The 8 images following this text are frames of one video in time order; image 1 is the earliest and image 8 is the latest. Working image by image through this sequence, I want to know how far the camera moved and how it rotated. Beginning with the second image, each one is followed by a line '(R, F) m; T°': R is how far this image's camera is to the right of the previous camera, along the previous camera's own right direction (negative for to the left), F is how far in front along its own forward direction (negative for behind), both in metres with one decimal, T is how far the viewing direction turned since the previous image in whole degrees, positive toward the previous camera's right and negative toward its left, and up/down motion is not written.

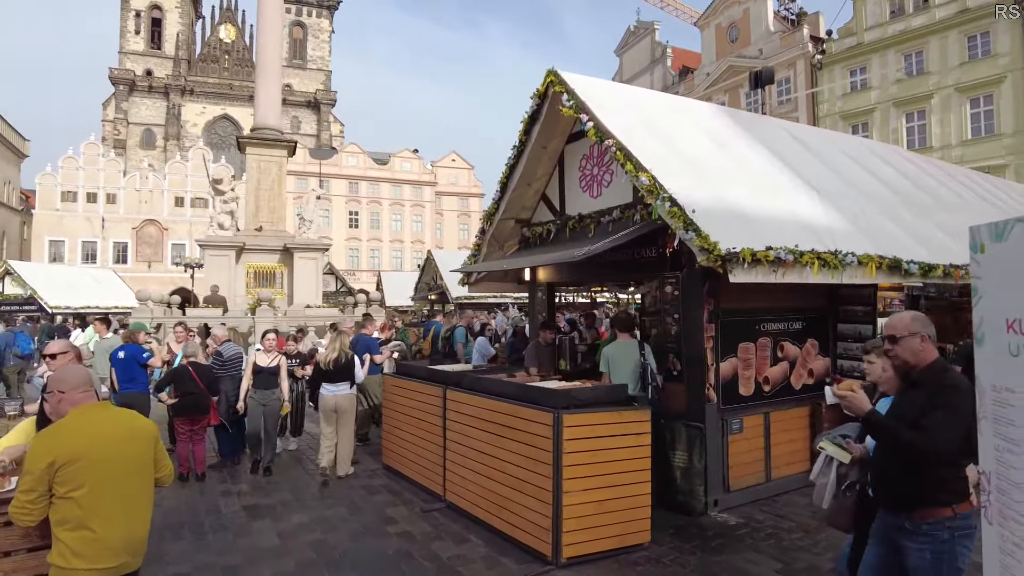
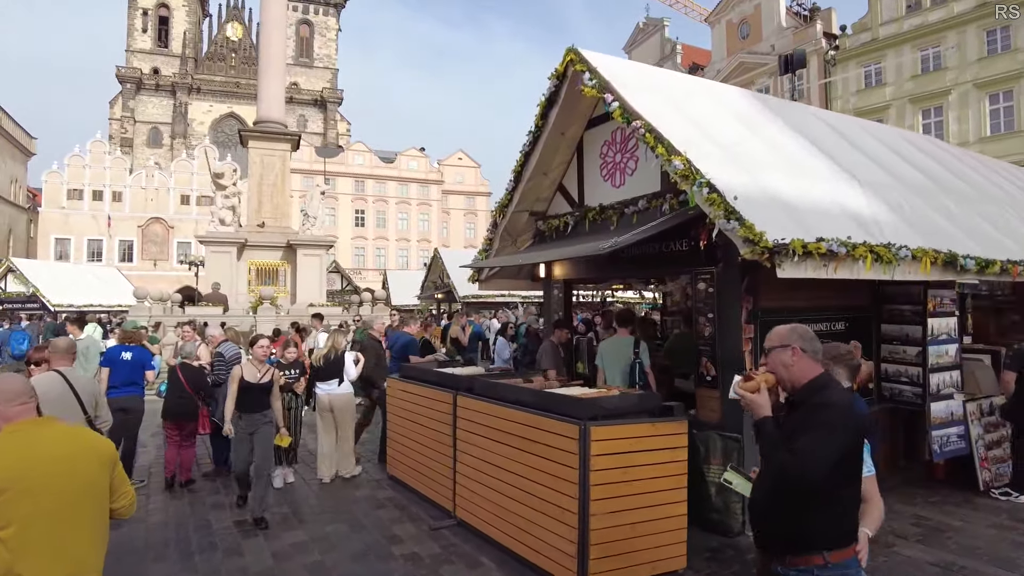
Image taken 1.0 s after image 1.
(-0.1, +0.5) m; -1°
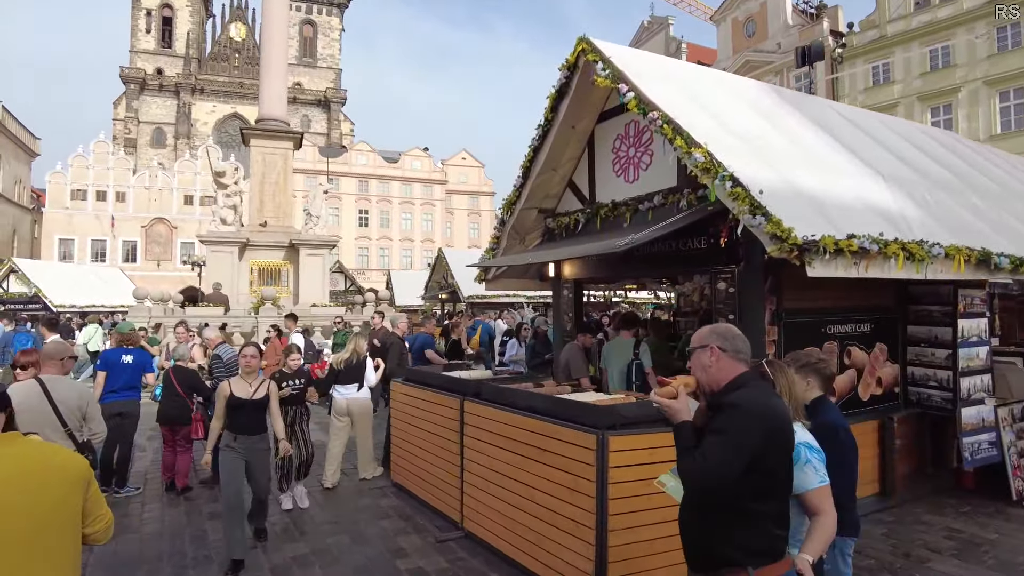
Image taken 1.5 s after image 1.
(-0.1, +0.3) m; 0°
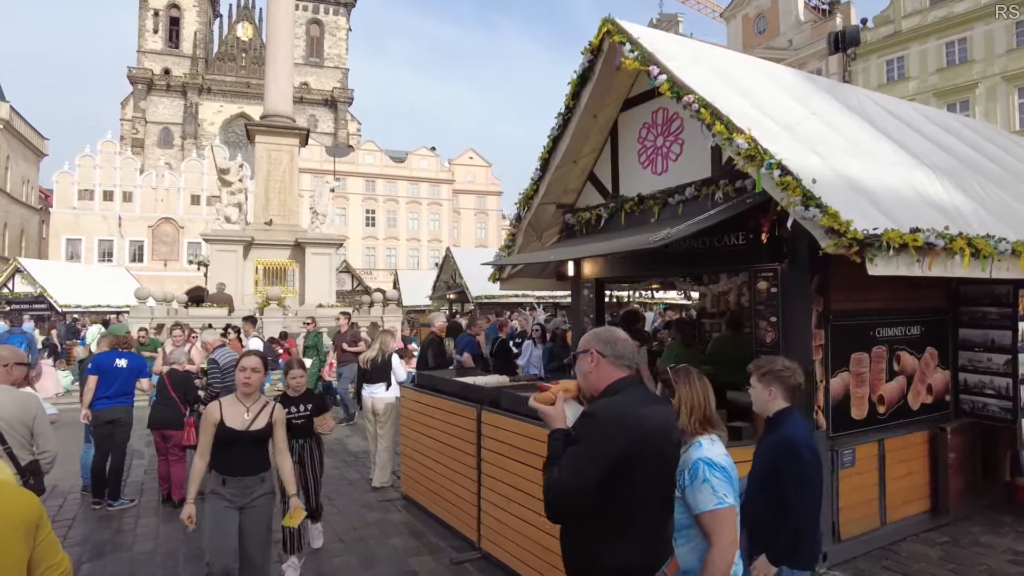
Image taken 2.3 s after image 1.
(-0.1, +0.4) m; -1°
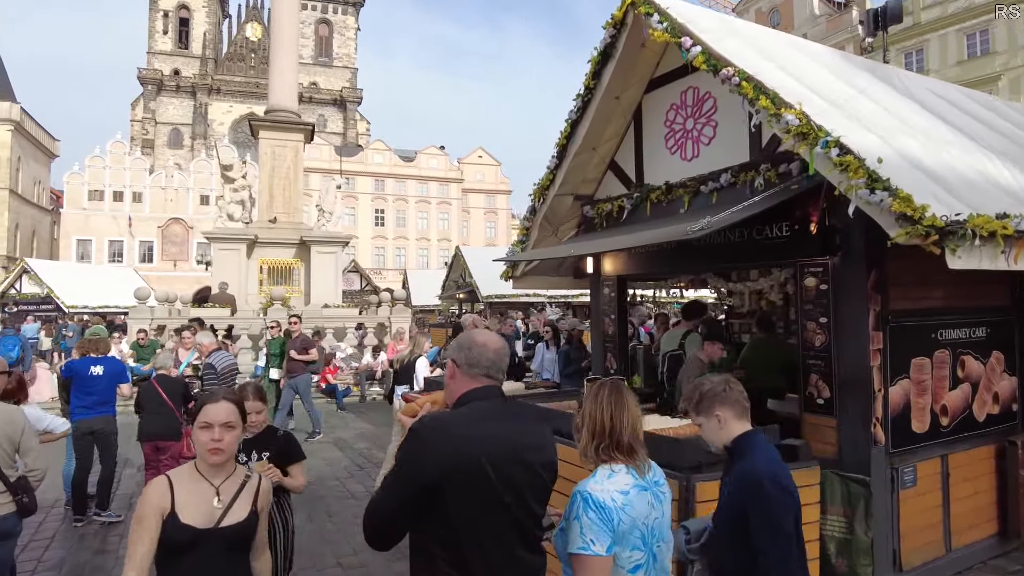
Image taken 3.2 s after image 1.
(0.0, +0.5) m; -1°
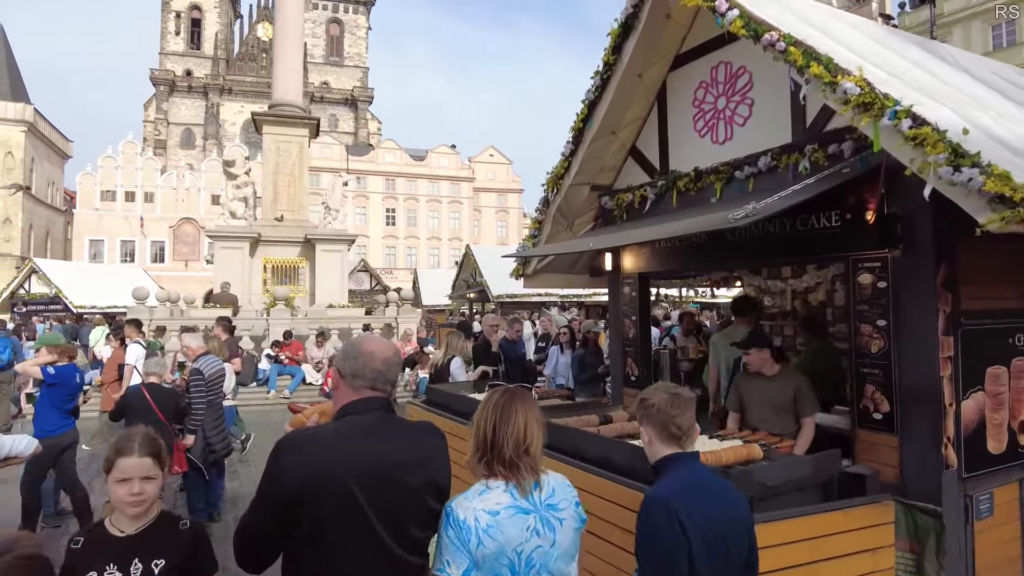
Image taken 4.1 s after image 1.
(0.0, +0.5) m; -1°
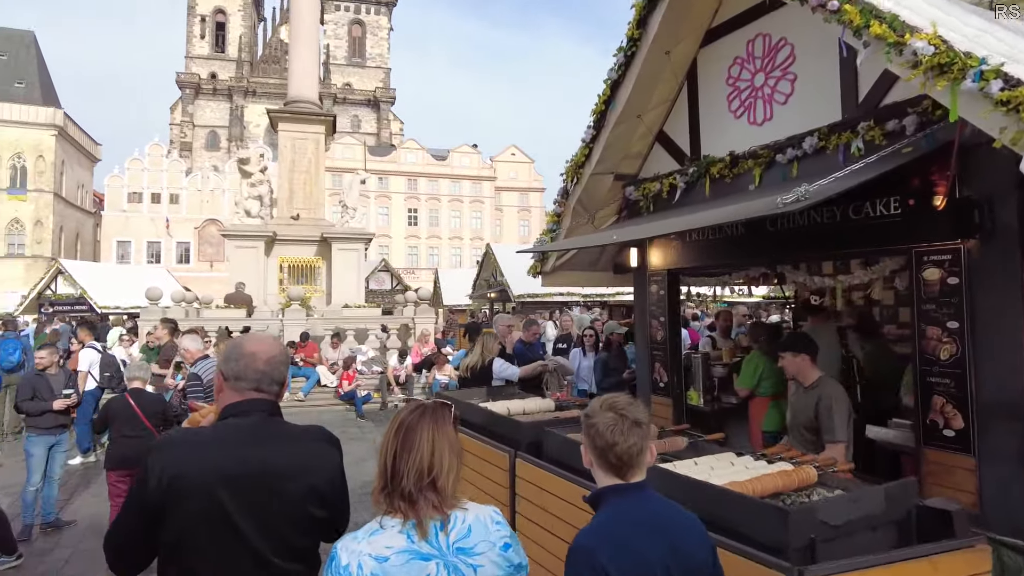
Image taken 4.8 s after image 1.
(0.0, +0.4) m; -2°
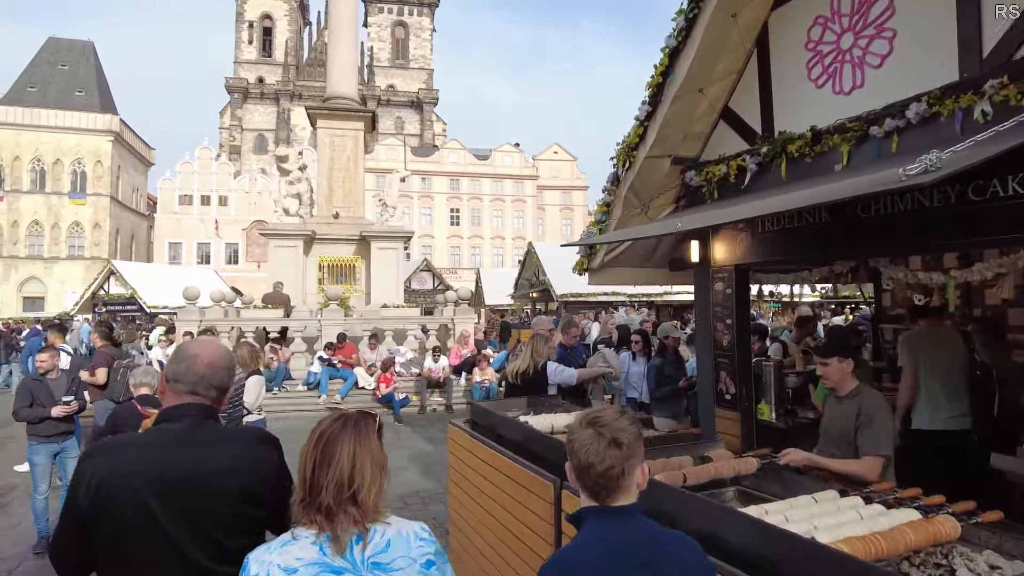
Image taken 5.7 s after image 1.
(0.0, +0.5) m; -4°
